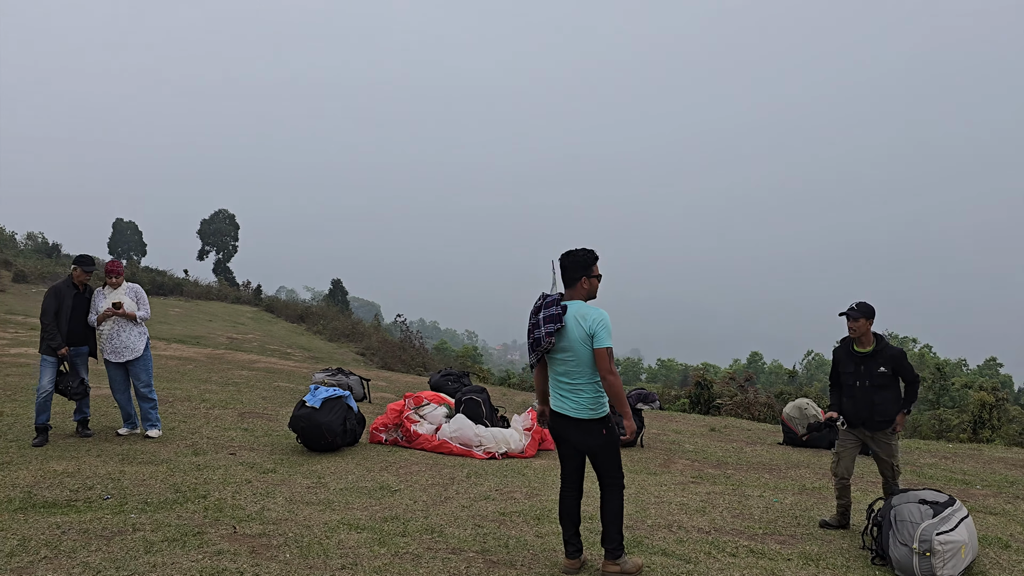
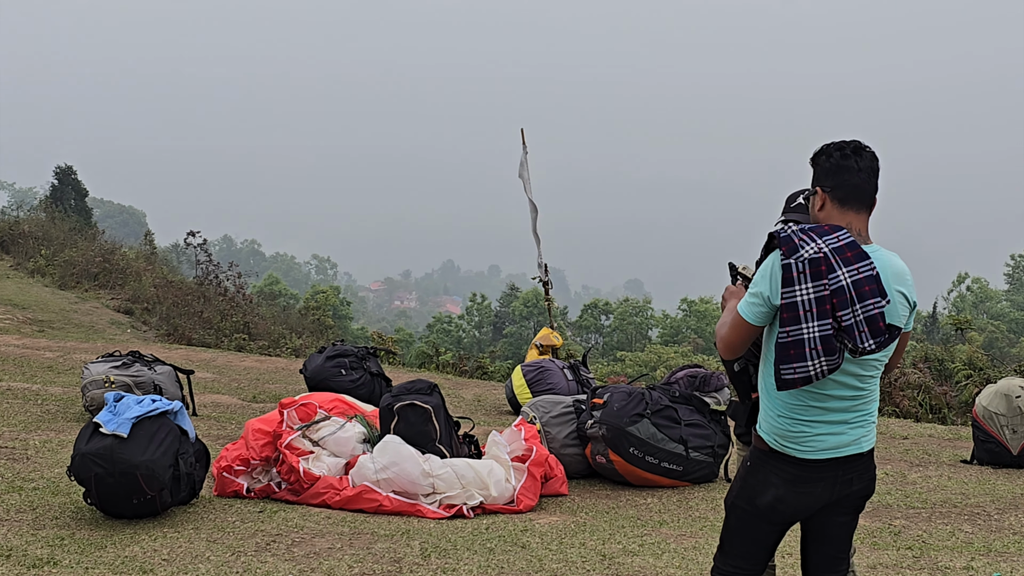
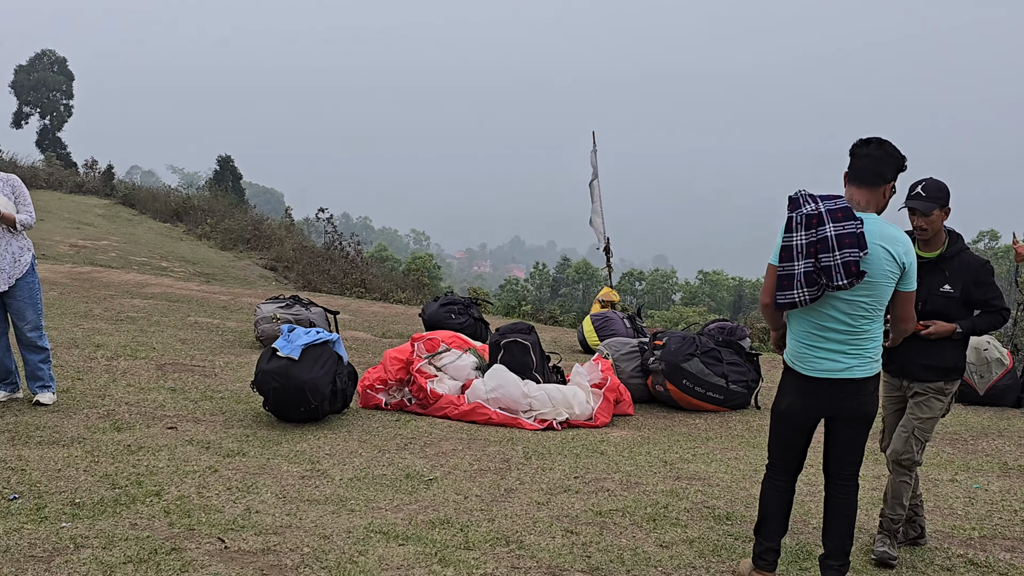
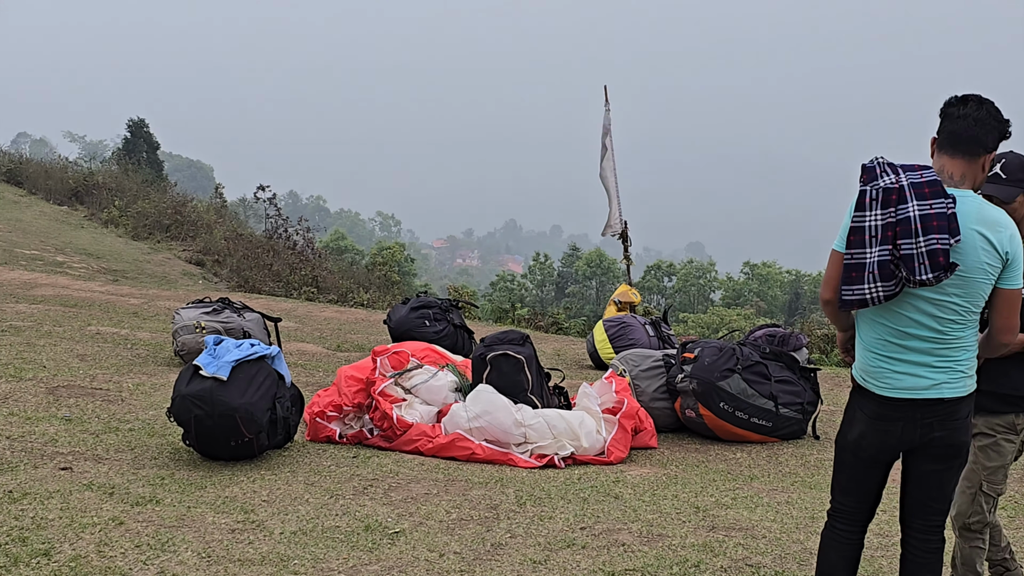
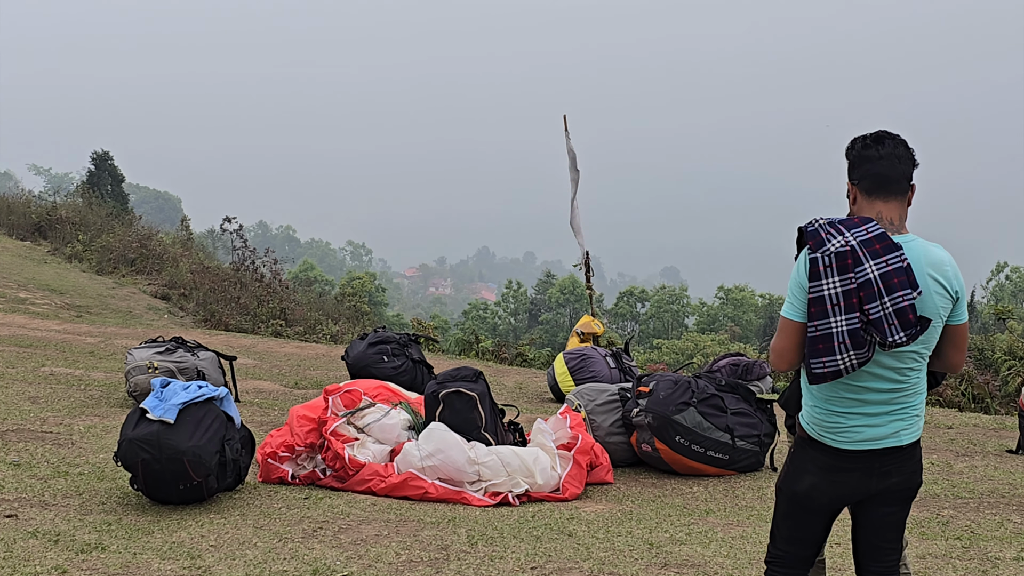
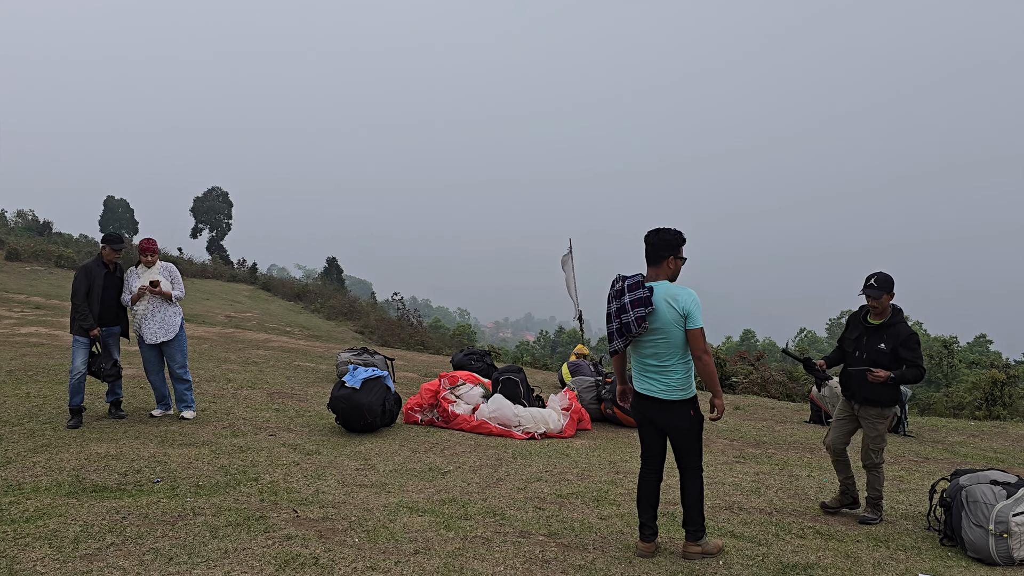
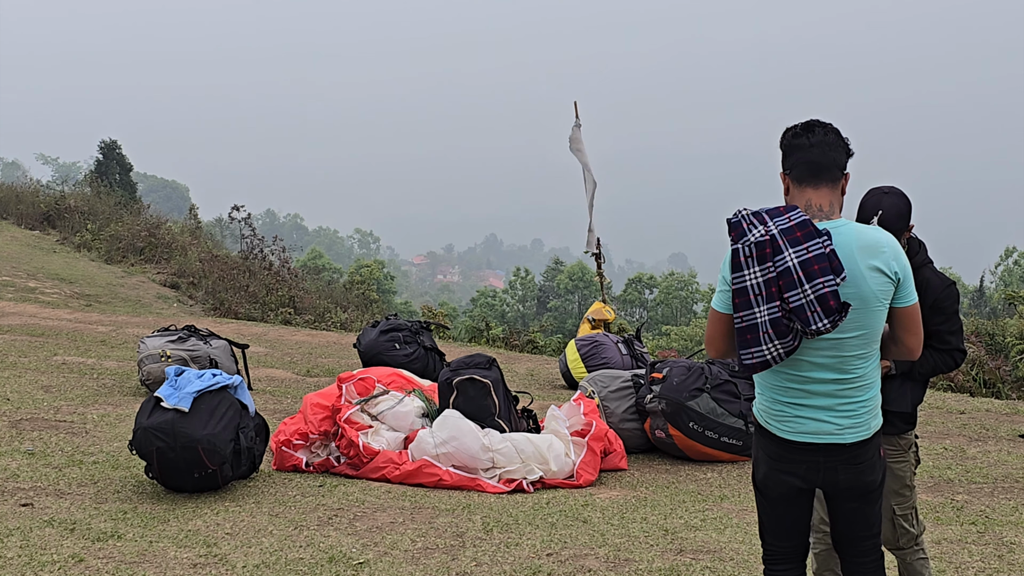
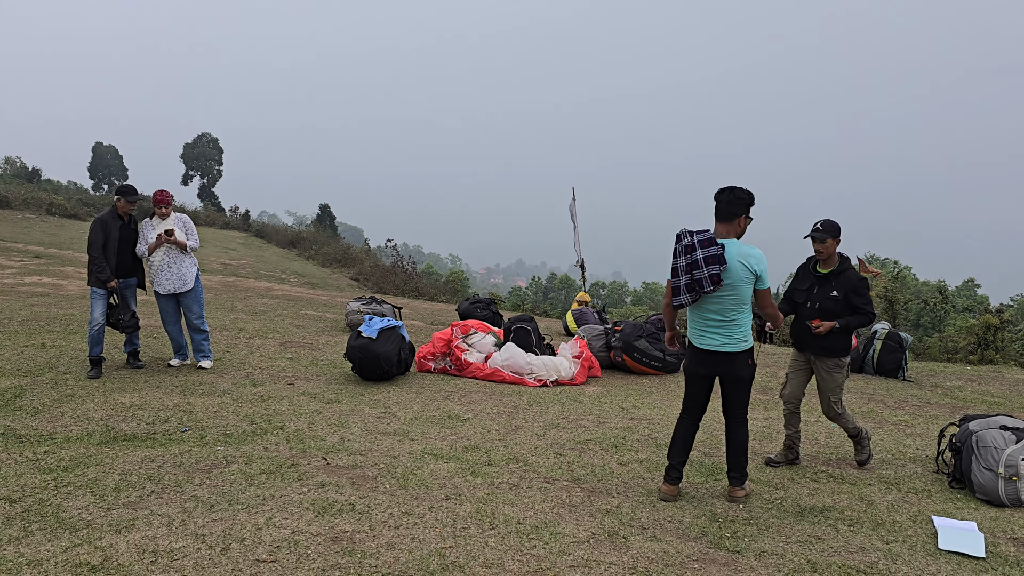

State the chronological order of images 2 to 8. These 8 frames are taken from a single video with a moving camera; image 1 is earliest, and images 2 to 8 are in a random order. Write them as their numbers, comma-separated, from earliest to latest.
6, 8, 3, 4, 7, 5, 2
